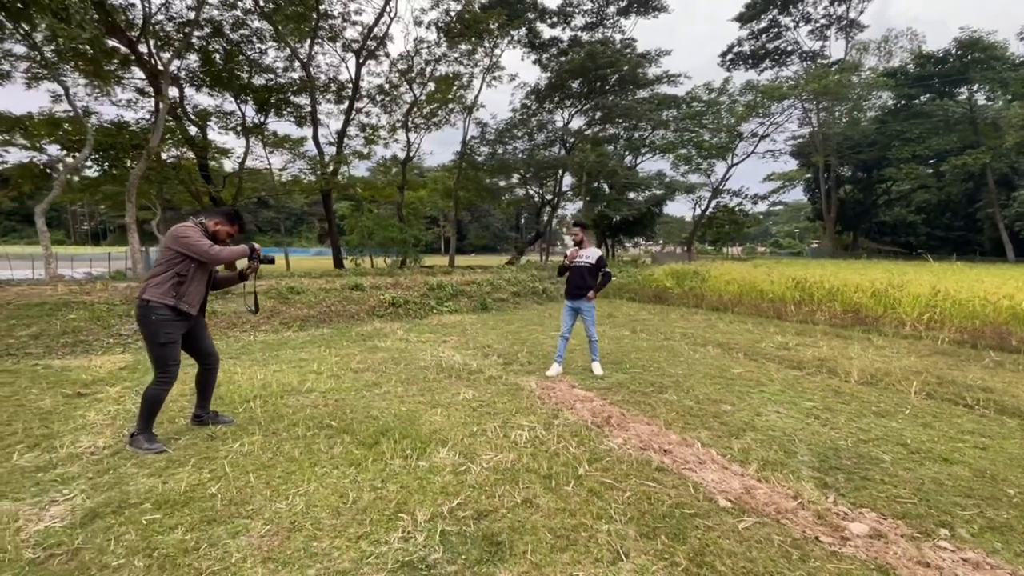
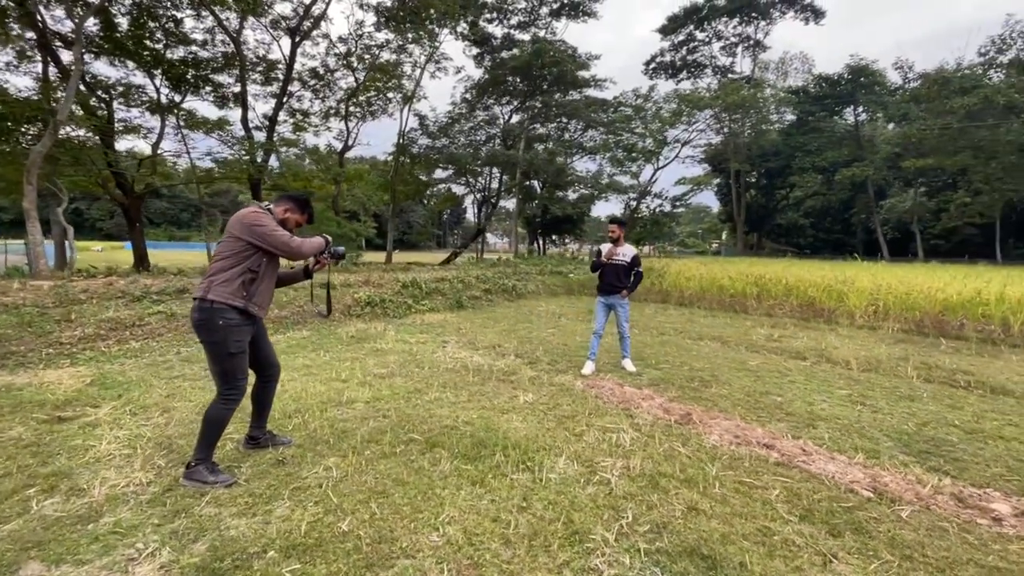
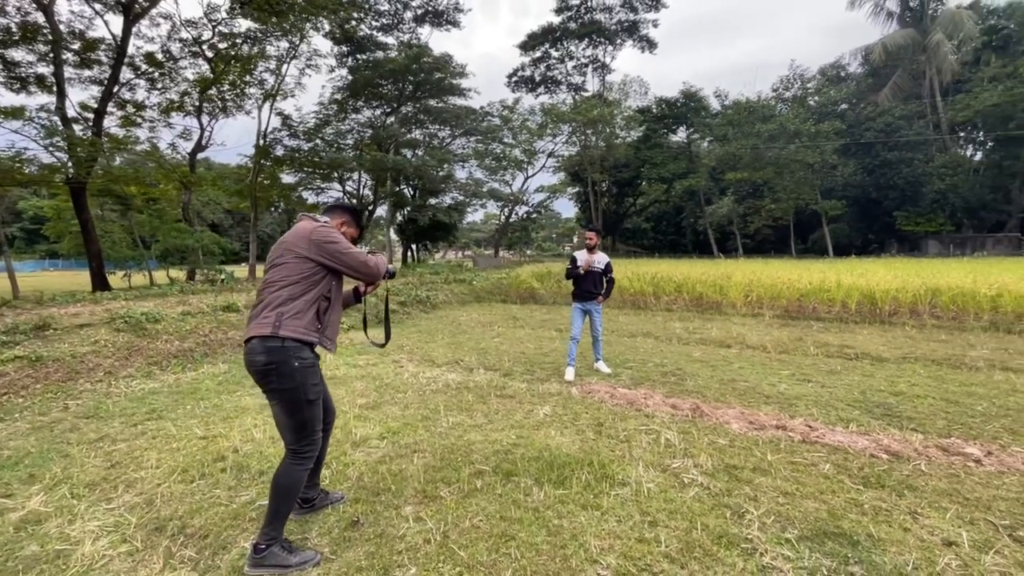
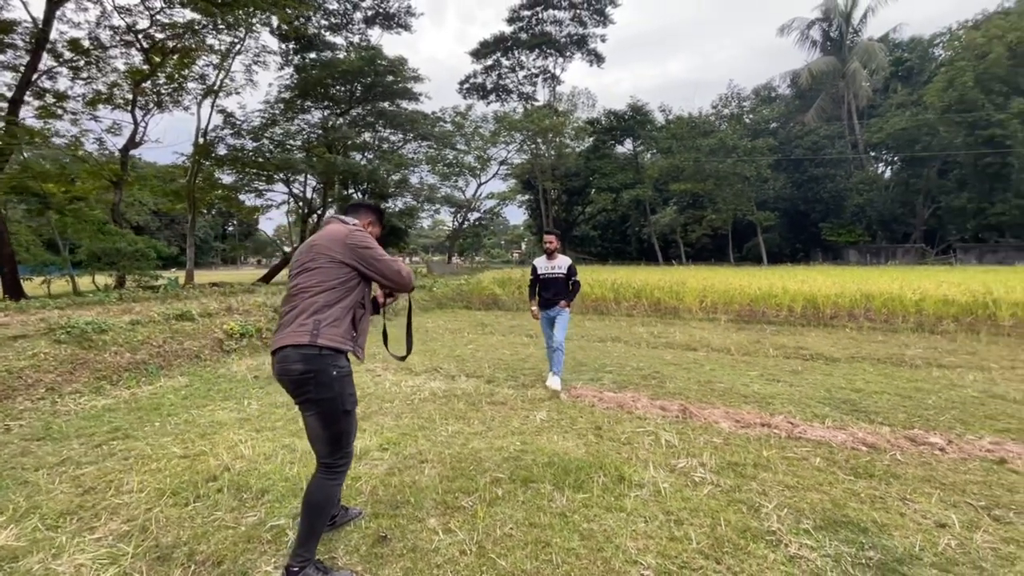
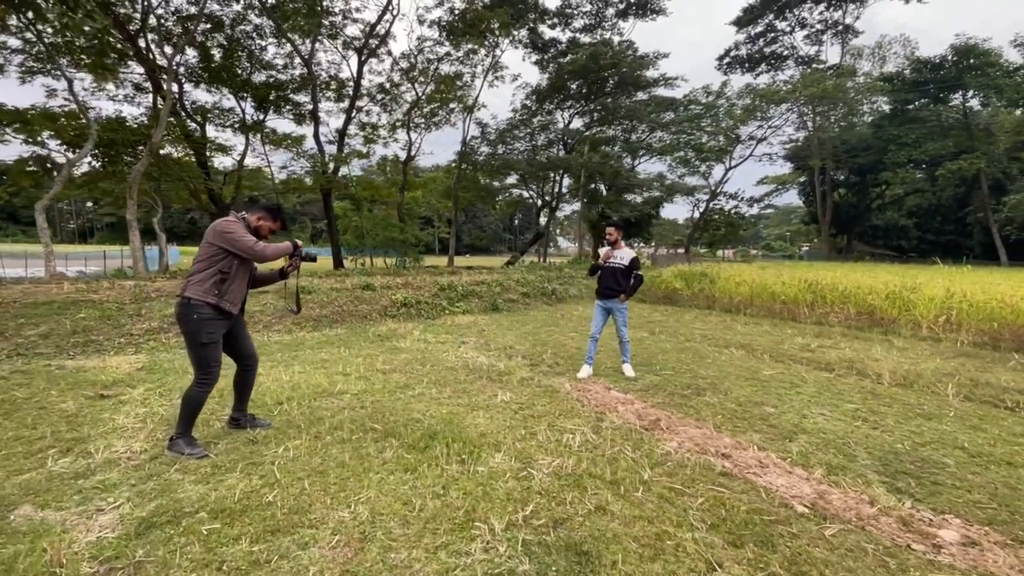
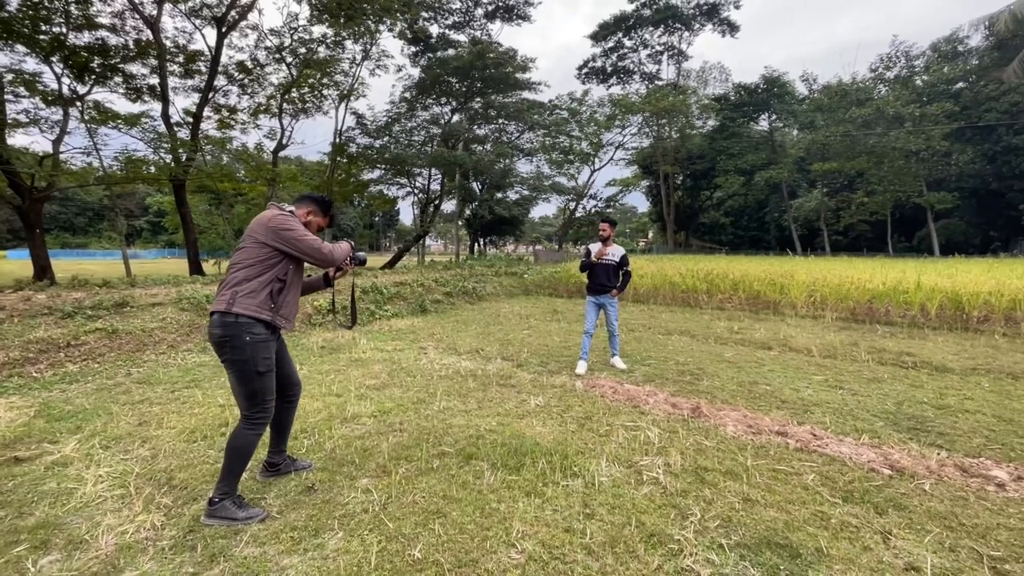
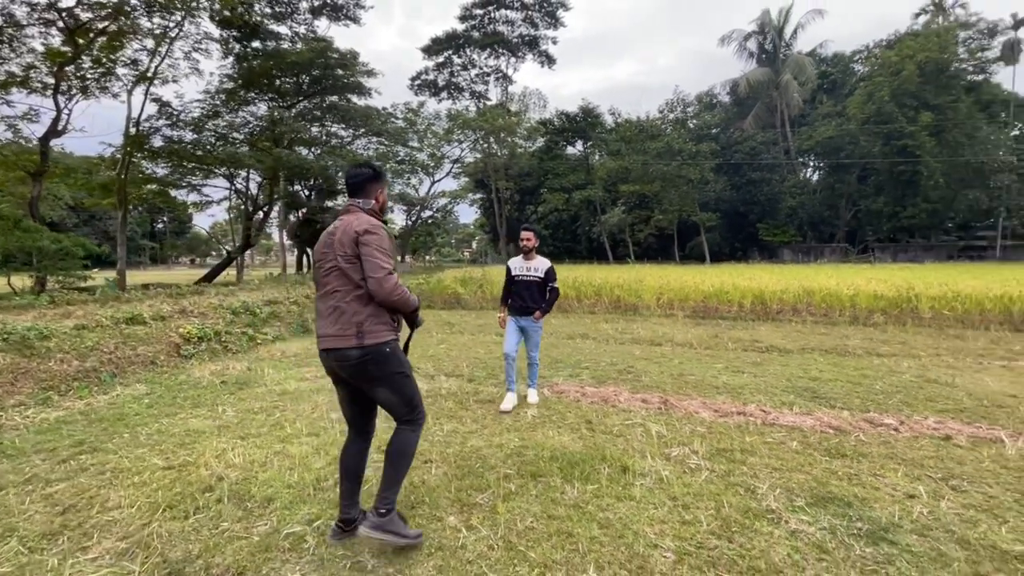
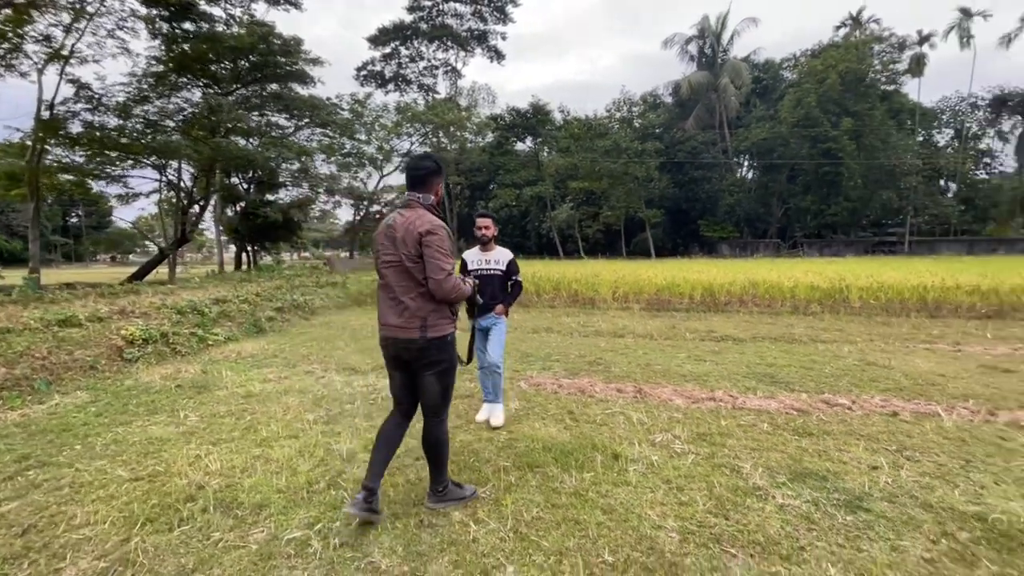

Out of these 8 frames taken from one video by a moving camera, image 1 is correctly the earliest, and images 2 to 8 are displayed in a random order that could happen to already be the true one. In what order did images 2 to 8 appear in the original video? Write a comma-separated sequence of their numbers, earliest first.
5, 2, 6, 3, 4, 7, 8
